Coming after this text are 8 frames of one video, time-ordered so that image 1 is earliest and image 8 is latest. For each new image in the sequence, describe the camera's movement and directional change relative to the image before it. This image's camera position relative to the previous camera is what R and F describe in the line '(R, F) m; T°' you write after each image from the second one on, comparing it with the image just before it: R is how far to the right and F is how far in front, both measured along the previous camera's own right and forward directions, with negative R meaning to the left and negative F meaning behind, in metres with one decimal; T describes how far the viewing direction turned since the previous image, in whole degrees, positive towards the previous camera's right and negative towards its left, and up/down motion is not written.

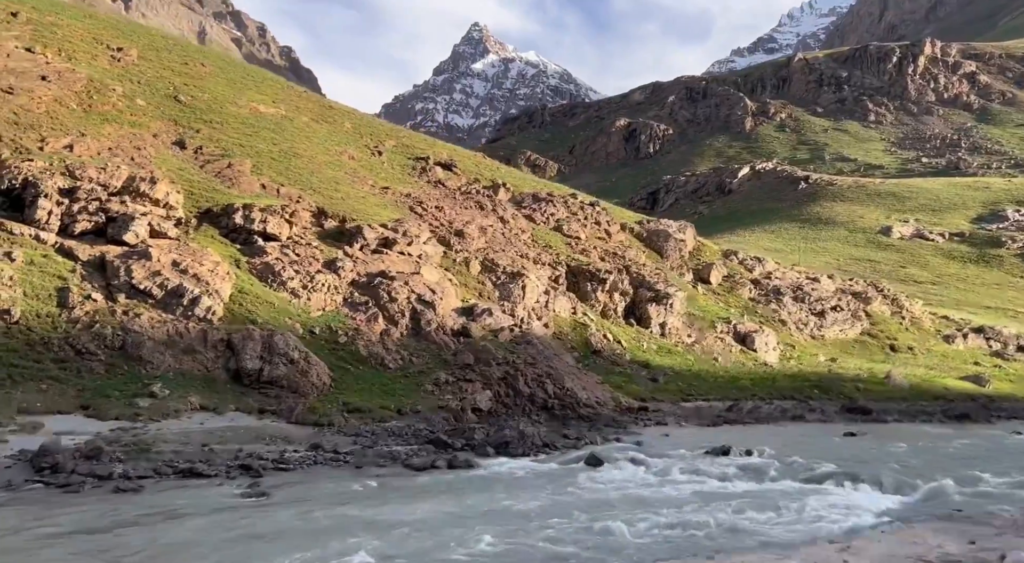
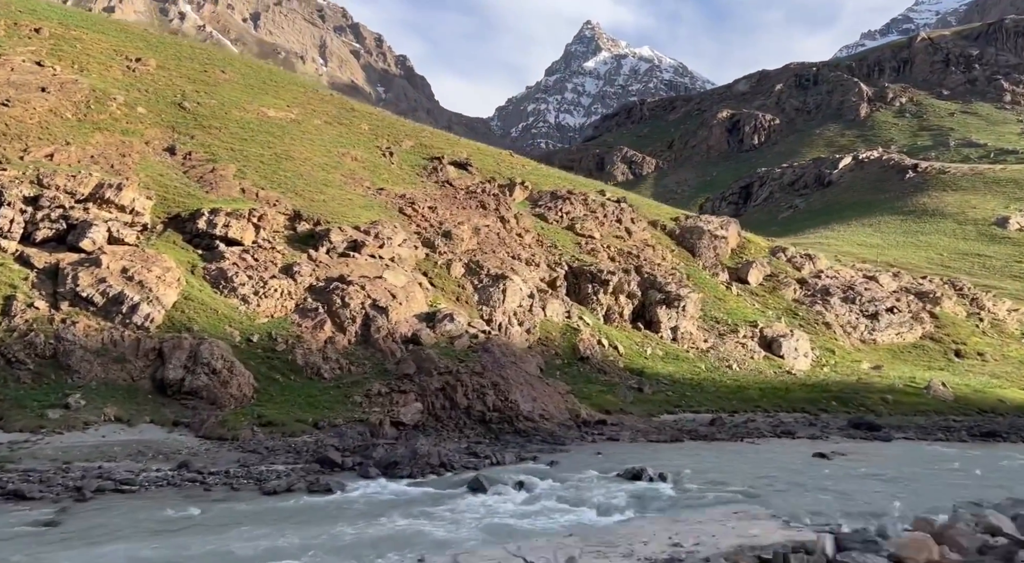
(+4.6, +2.0) m; -7°
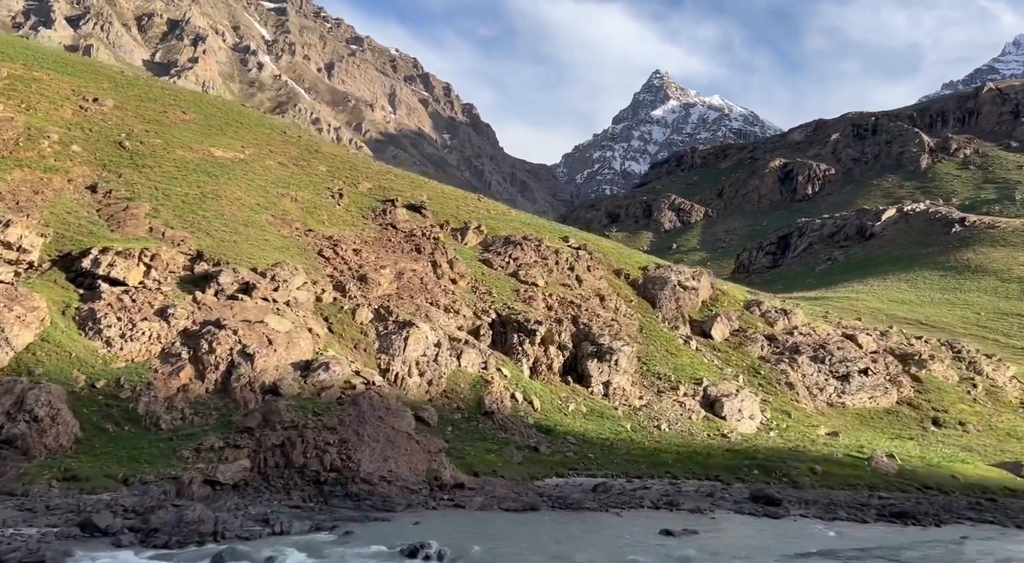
(+5.2, +1.9) m; -3°
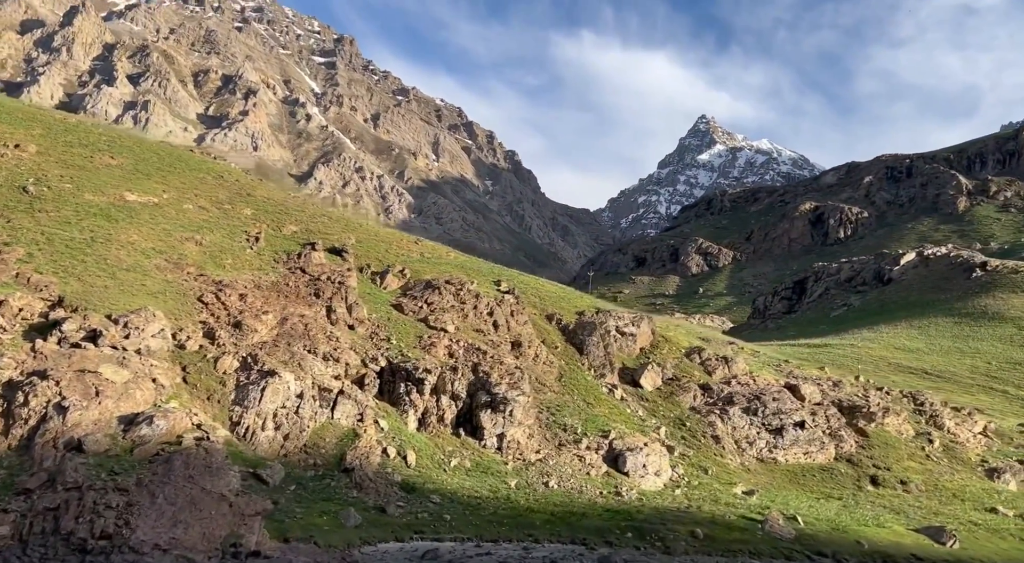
(+5.6, +1.9) m; -2°
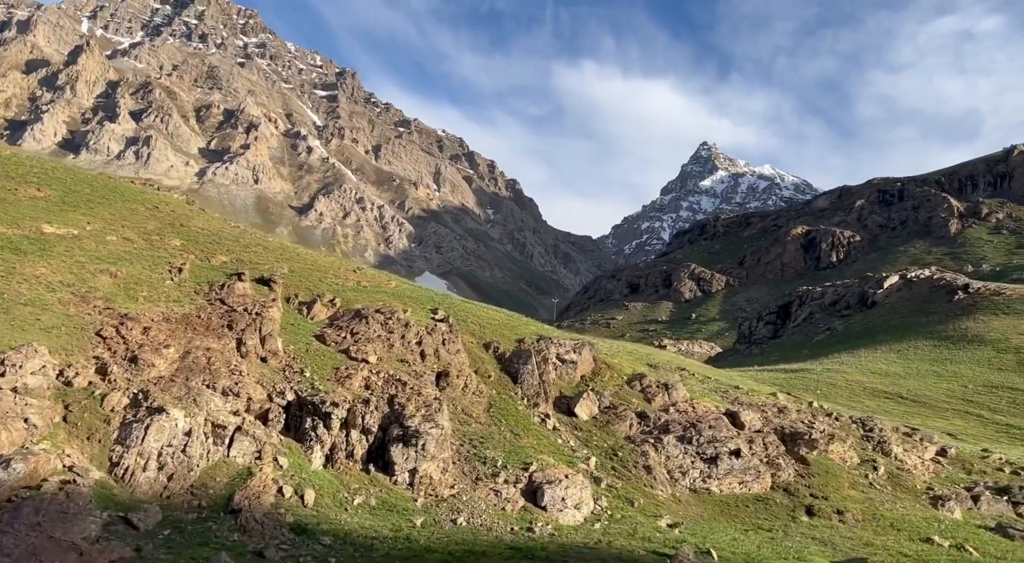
(+3.2, +1.1) m; 0°
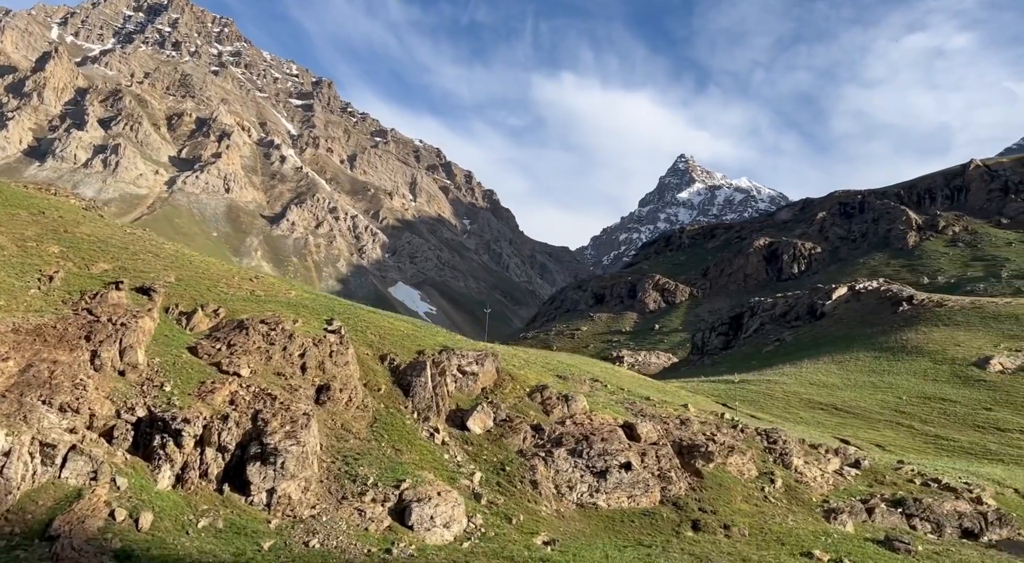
(+3.6, +1.3) m; +3°
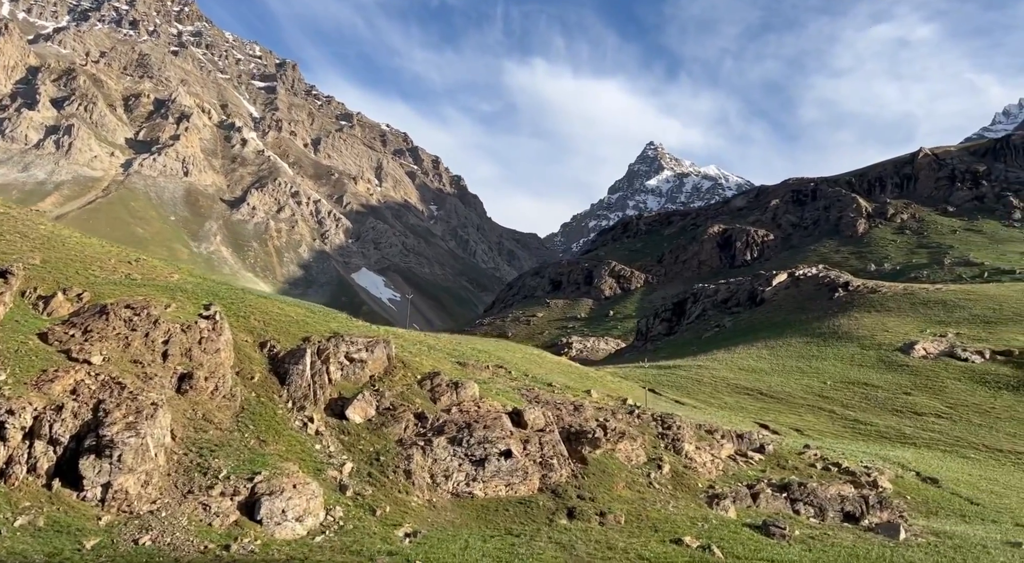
(+3.4, +1.4) m; +3°
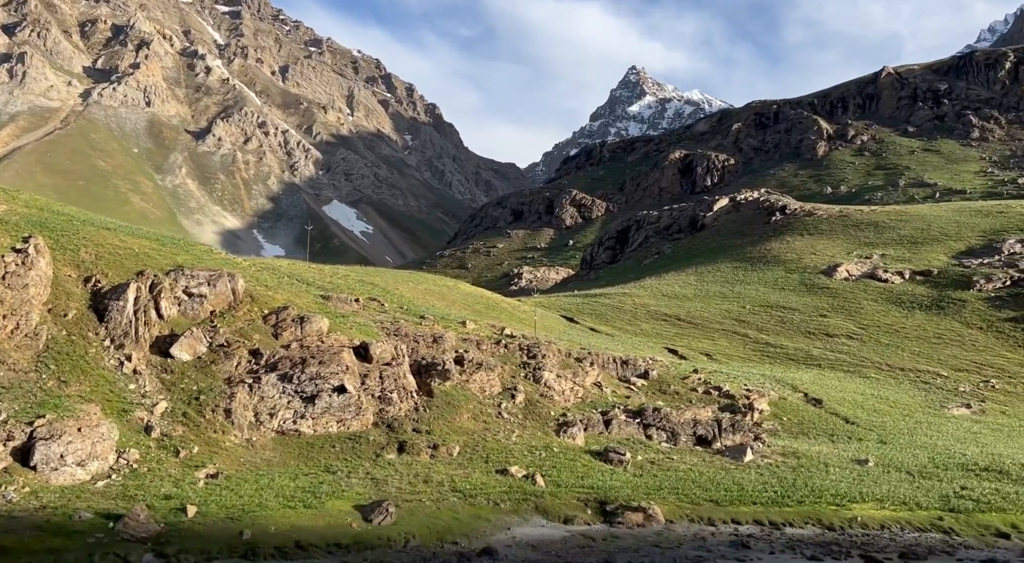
(+5.2, +2.4) m; +3°
